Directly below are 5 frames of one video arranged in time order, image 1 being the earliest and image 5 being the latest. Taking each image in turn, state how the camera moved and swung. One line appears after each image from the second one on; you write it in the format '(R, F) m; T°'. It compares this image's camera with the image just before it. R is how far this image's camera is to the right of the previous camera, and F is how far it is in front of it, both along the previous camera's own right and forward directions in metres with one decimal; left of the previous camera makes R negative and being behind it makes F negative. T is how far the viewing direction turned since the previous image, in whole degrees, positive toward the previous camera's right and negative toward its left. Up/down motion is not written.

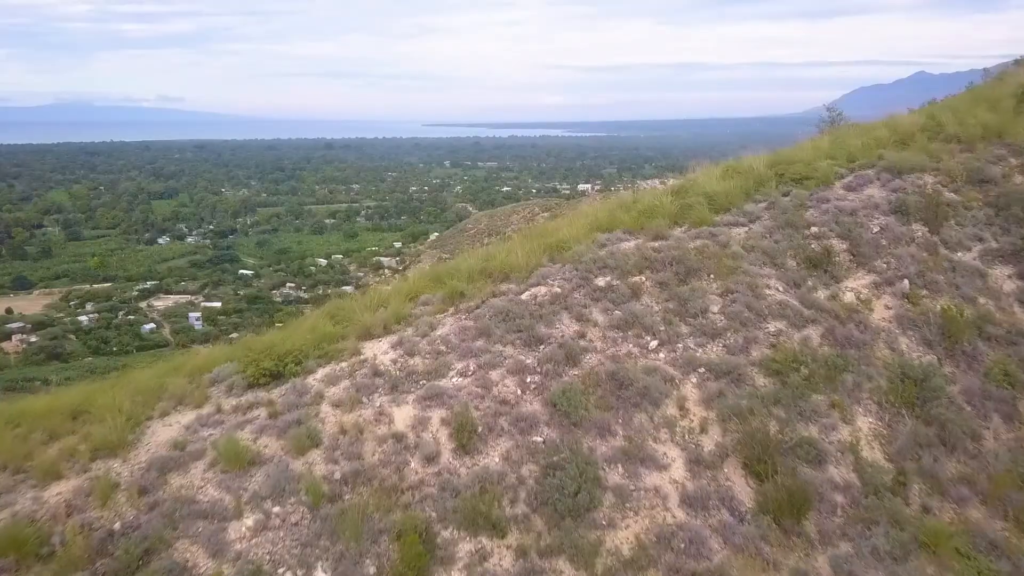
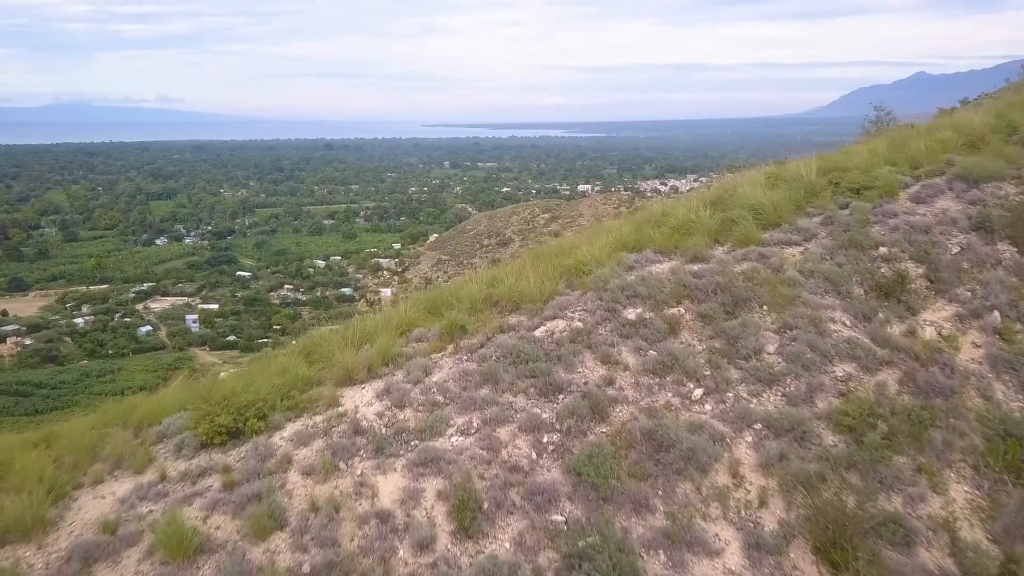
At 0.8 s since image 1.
(-0.1, +0.5) m; 0°
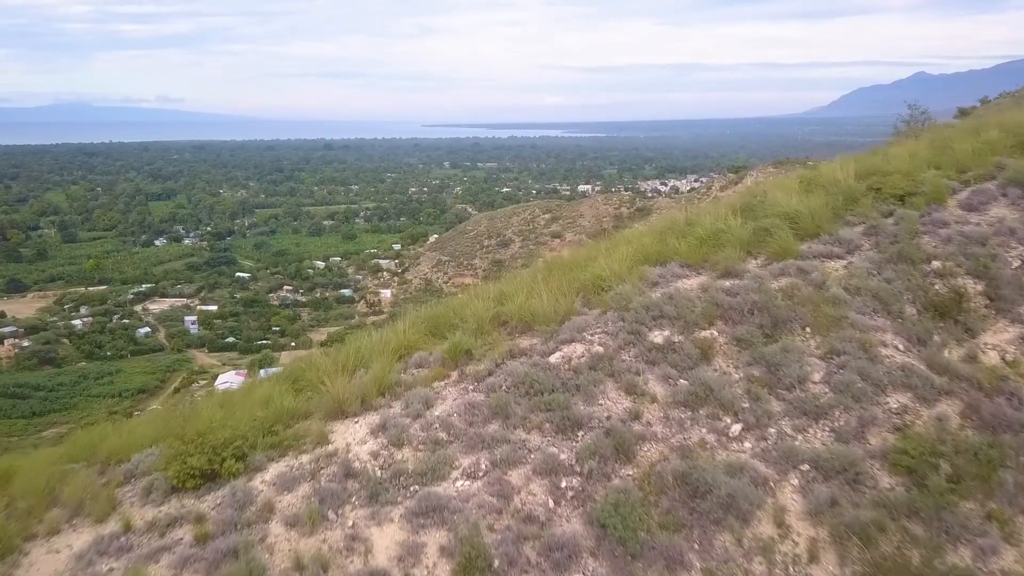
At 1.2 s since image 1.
(0.0, +0.3) m; 0°
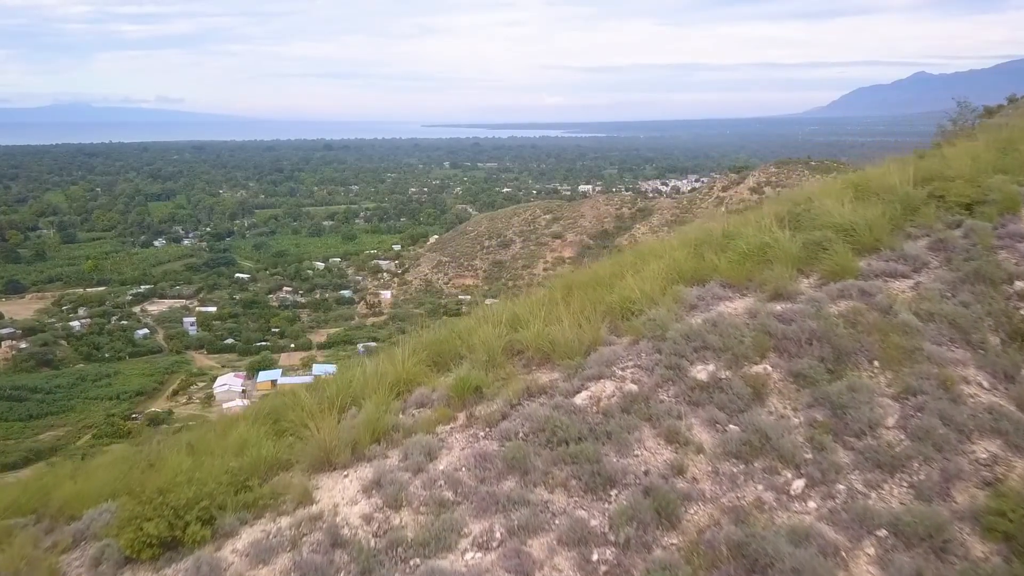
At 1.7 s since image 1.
(-0.1, +0.3) m; 0°
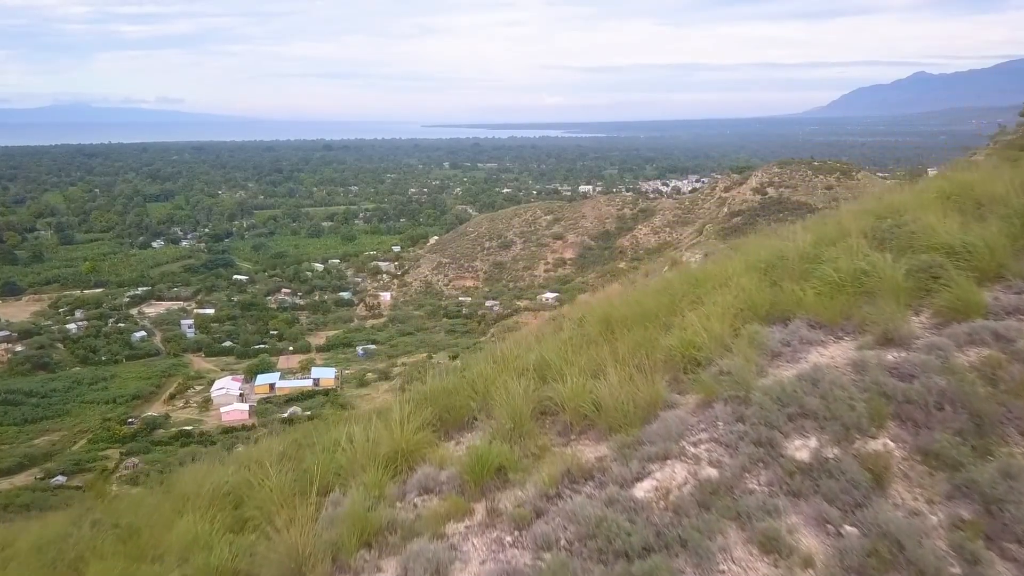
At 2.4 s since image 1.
(-0.1, +0.5) m; 0°
